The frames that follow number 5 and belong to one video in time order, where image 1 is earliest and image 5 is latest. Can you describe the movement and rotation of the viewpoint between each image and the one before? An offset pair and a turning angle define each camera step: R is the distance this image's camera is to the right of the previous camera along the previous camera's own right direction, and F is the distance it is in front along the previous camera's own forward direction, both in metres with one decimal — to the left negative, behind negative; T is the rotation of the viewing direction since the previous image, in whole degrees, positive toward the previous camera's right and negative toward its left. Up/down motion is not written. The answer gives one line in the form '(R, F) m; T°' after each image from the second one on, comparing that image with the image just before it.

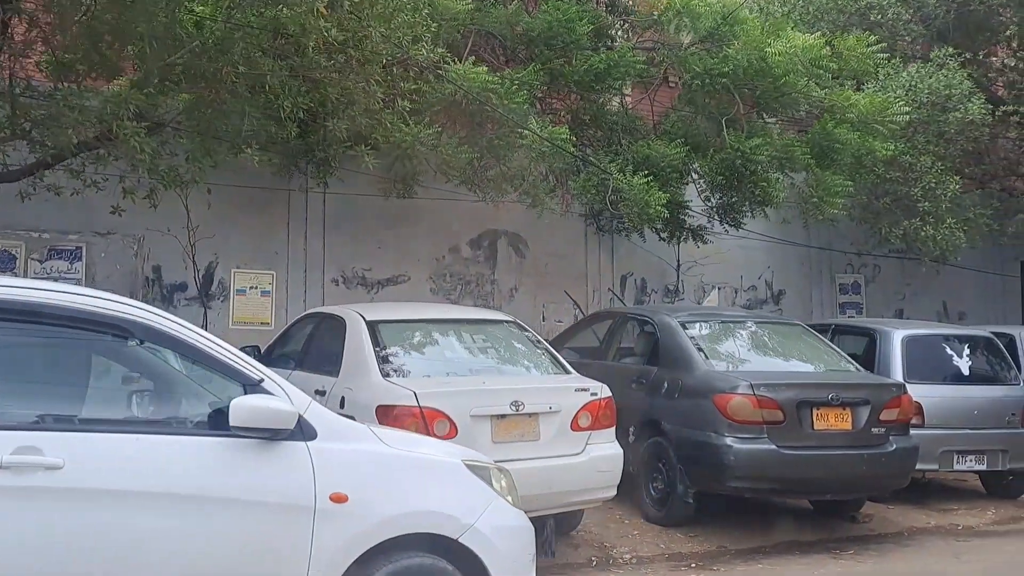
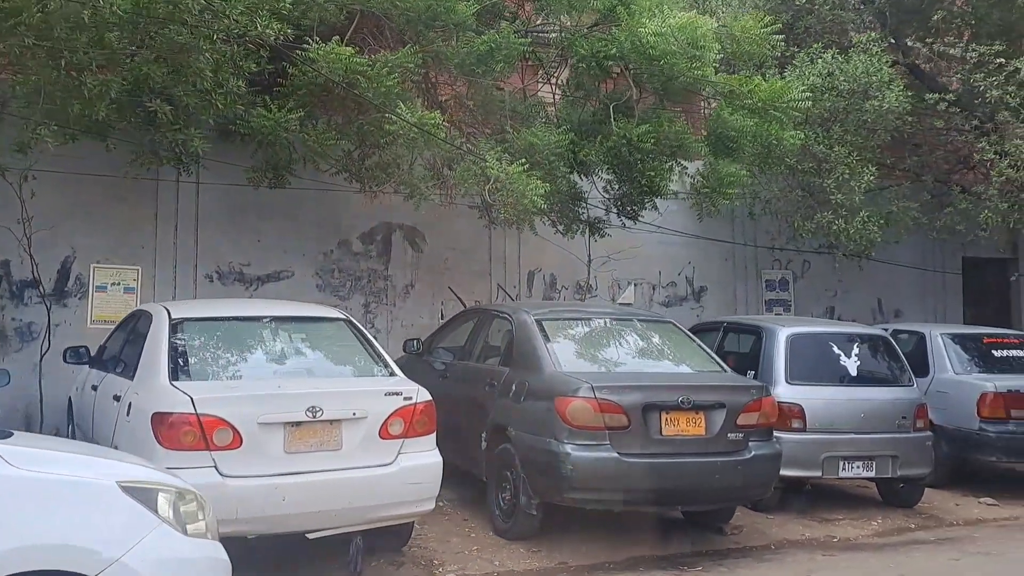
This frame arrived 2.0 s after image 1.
(+1.9, +0.5) m; 0°
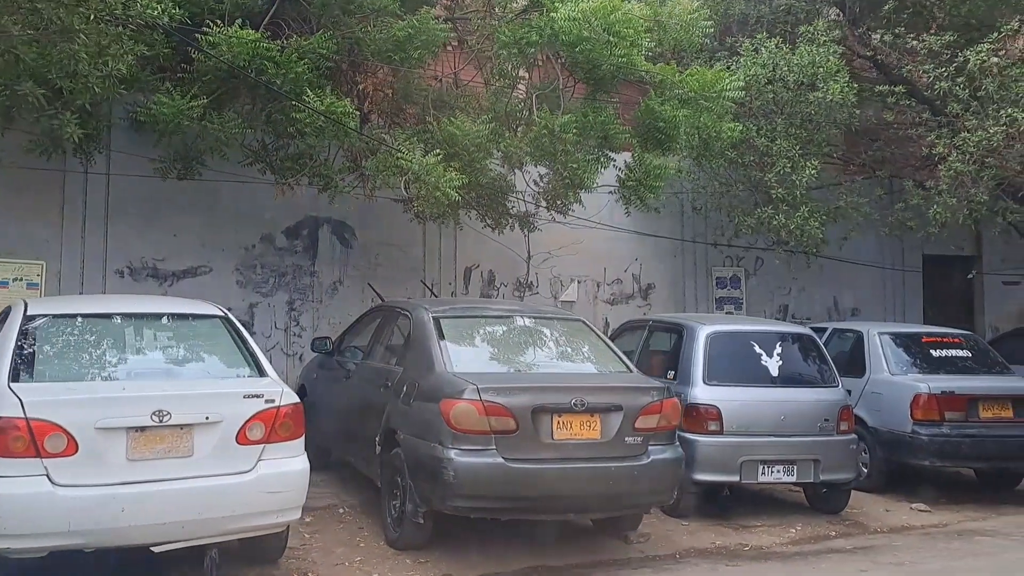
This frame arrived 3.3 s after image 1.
(+1.2, +0.3) m; 0°
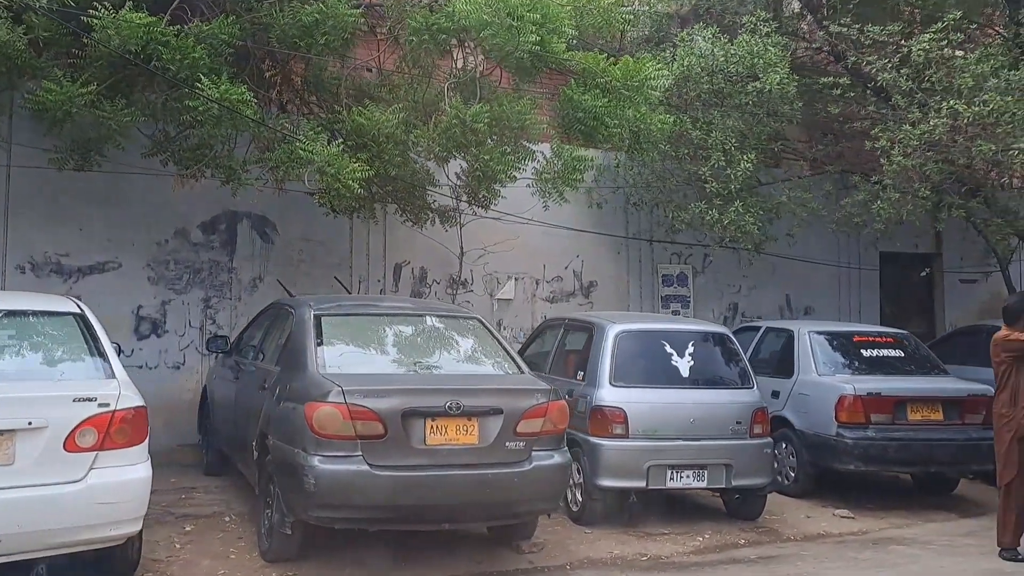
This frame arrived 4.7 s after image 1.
(+1.2, +0.3) m; 0°
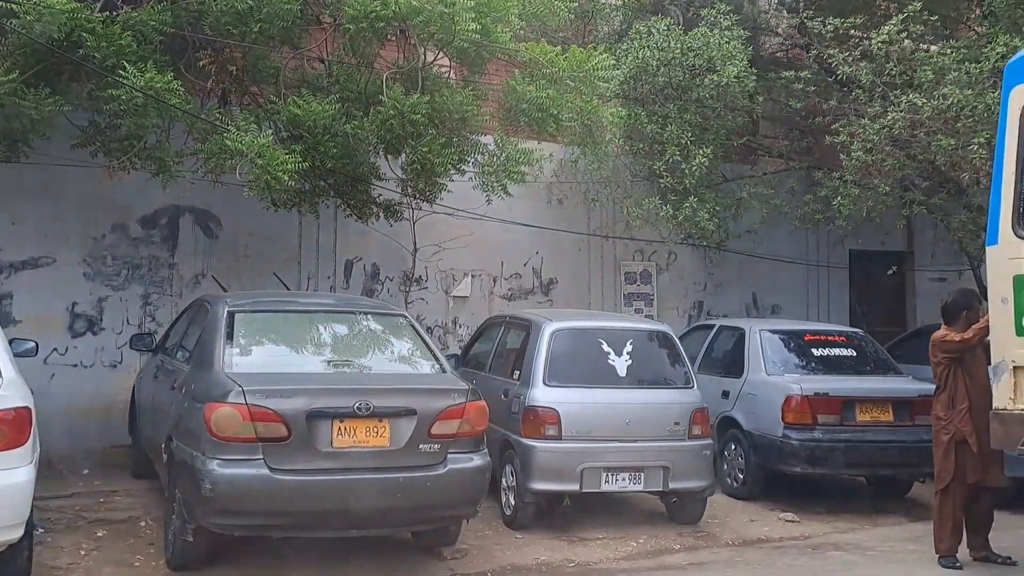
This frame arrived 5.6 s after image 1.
(+0.8, +0.2) m; 0°
